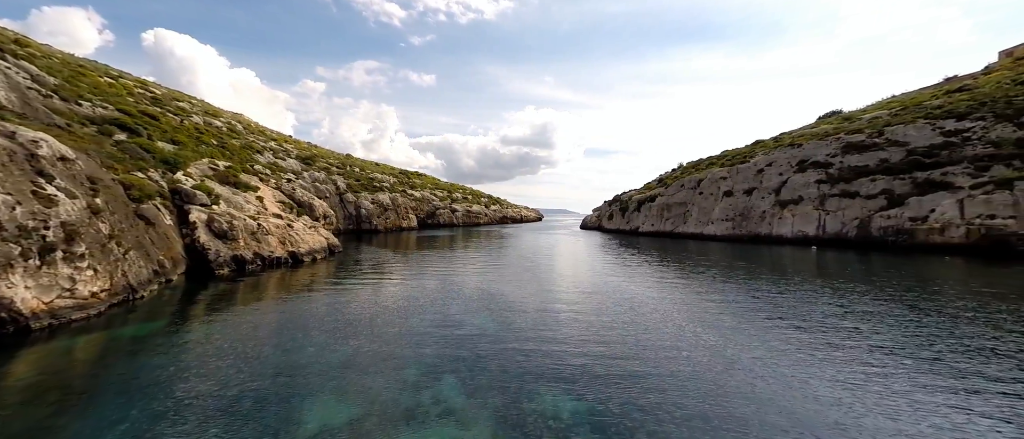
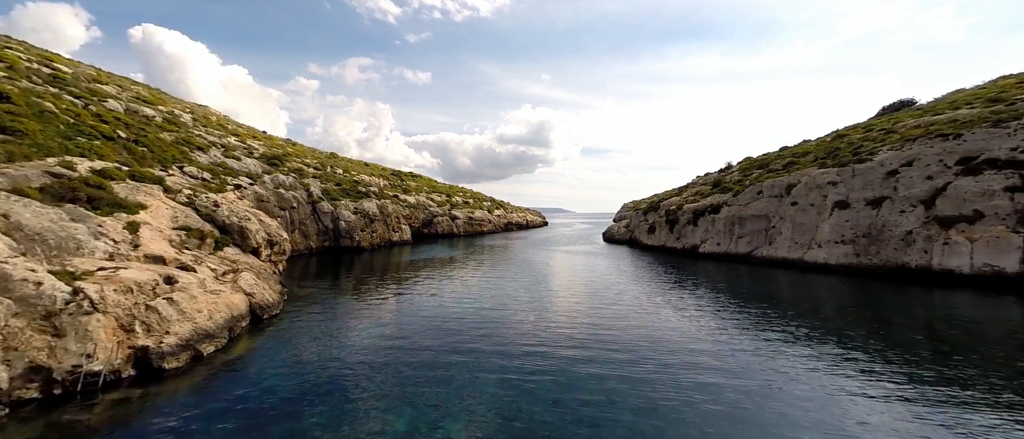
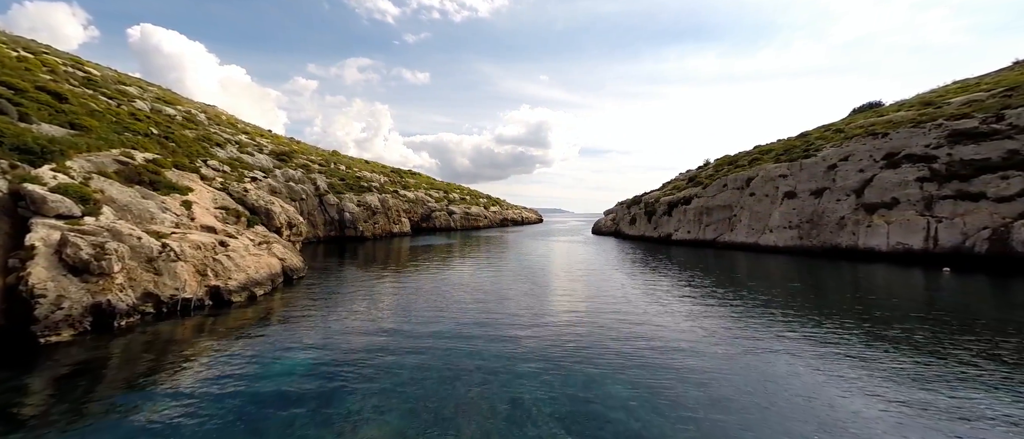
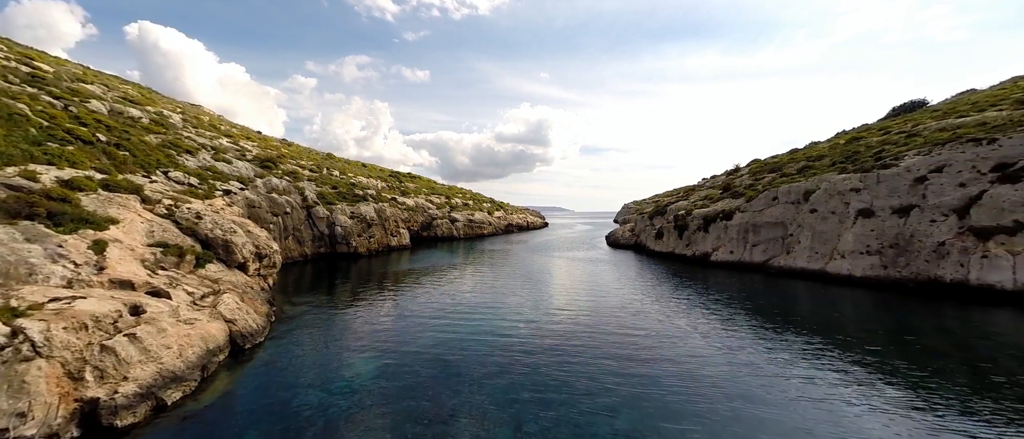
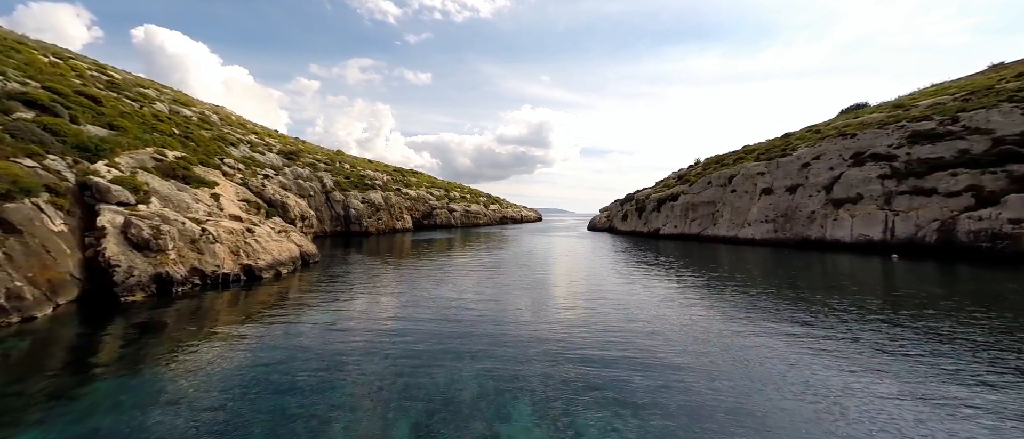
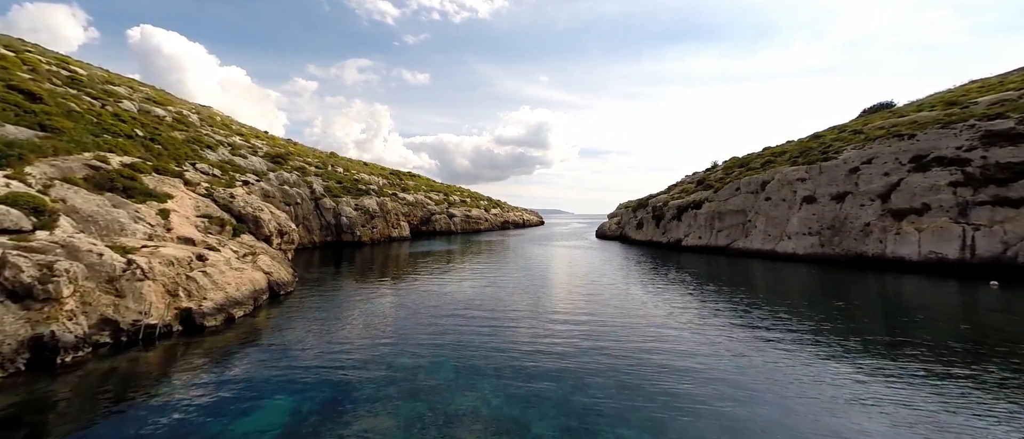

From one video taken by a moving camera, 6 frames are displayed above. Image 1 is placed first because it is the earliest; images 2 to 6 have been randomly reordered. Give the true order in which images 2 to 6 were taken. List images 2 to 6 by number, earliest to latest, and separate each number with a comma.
5, 3, 6, 2, 4
